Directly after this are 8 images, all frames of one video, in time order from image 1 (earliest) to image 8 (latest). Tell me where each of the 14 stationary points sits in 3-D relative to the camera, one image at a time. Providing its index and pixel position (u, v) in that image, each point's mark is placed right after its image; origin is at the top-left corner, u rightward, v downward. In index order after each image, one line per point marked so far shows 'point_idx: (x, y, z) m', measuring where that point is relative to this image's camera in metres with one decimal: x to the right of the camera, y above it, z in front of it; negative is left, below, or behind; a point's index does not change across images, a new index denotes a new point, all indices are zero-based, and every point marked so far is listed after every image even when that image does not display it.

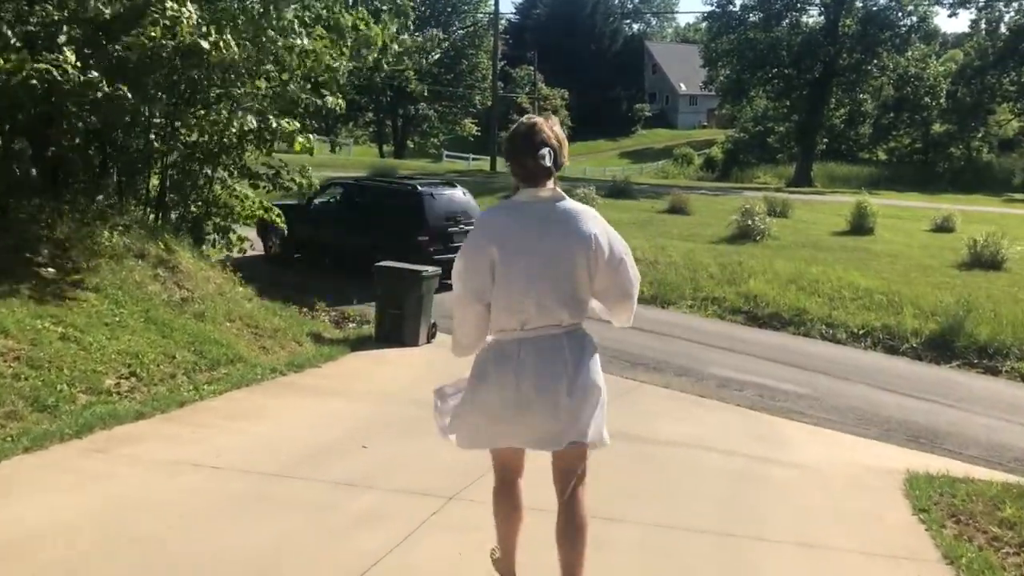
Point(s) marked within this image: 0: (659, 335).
0: (+2.0, -0.6, +12.7) m
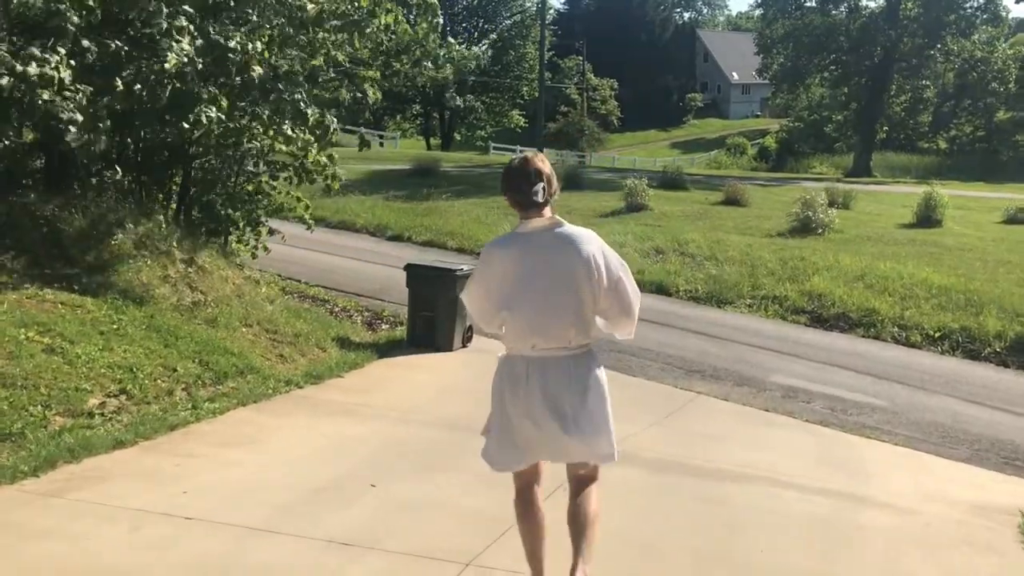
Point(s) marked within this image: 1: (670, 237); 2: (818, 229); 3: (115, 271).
0: (+2.5, -0.6, +11.7) m
1: (+2.9, +0.9, +17.7) m
2: (+6.1, +1.2, +19.2) m
3: (-3.4, +0.1, +8.2) m
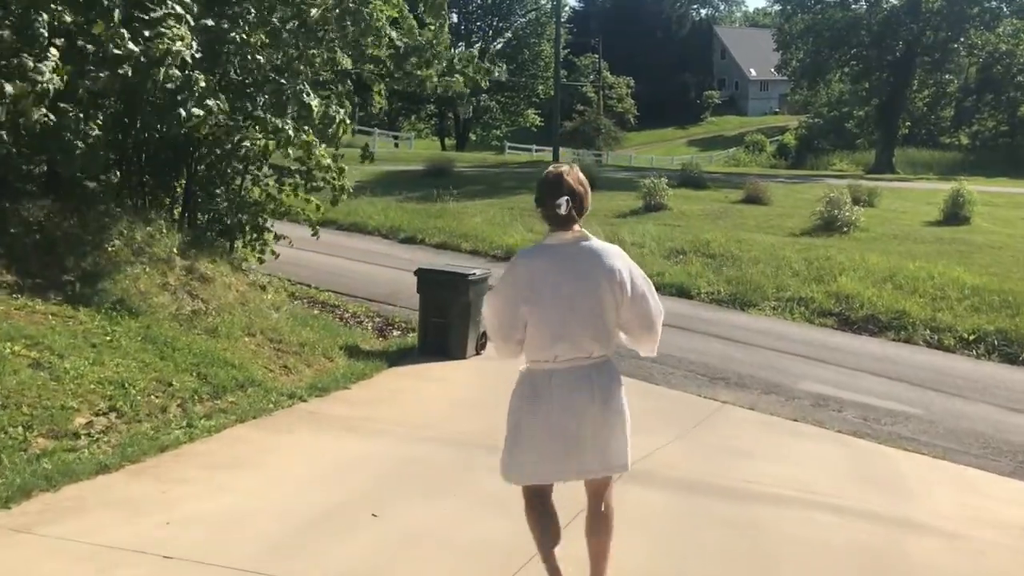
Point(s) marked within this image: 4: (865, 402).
0: (+2.7, -0.7, +11.2) m
1: (+3.2, +0.9, +17.2) m
2: (+6.5, +1.2, +18.7) m
3: (-3.3, +0.1, +7.8) m
4: (+3.4, -1.1, +9.3) m
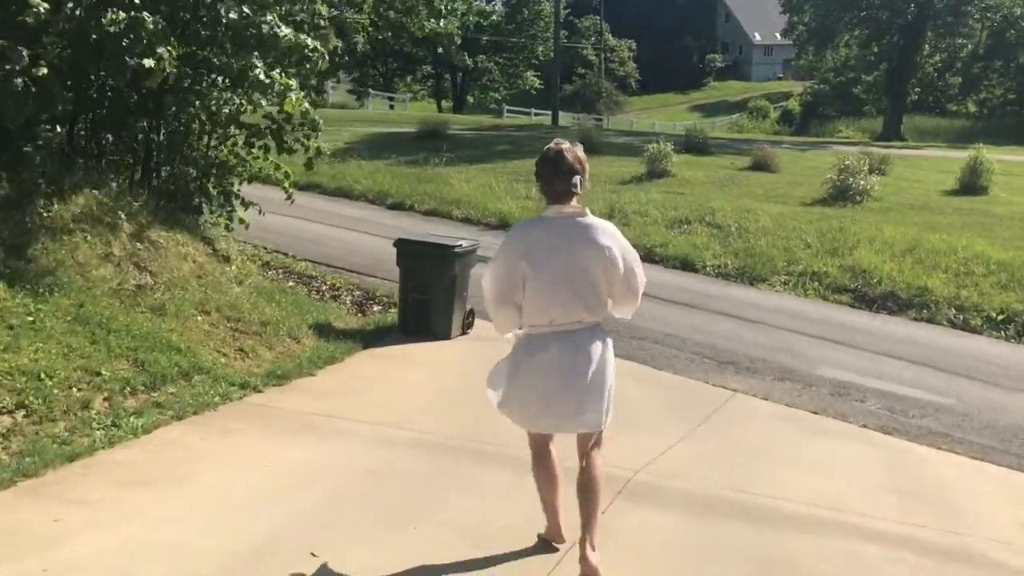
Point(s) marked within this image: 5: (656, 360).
0: (+2.6, -0.4, +10.3) m
1: (+3.1, +1.4, +16.2) m
2: (+6.4, +1.7, +17.7) m
3: (-3.4, +0.3, +6.9) m
4: (+3.3, -0.9, +8.4) m
5: (+1.3, -0.7, +8.8) m
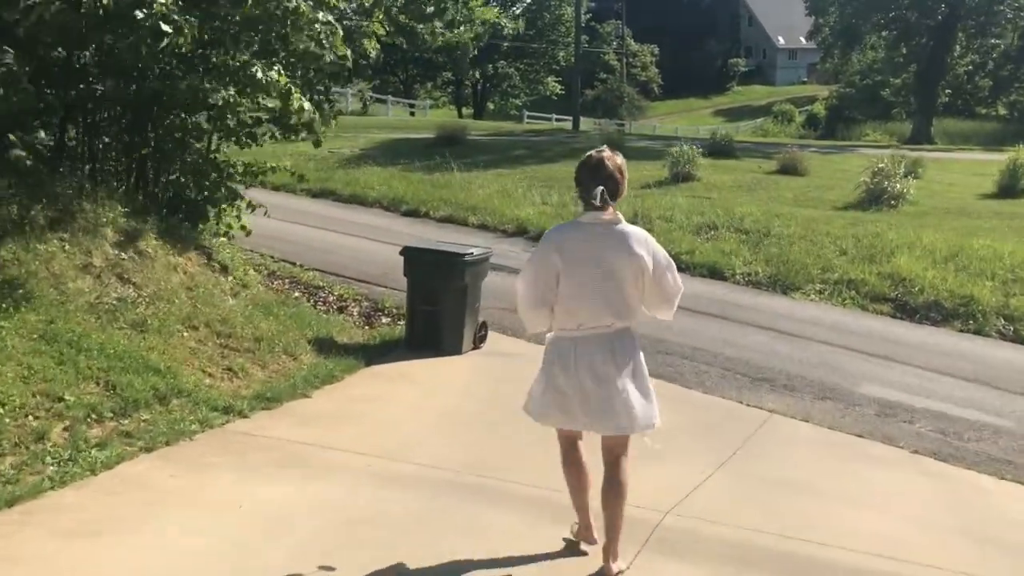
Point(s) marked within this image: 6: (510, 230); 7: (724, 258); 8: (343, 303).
0: (+2.8, -0.5, +9.6) m
1: (+3.4, +1.3, +15.5) m
2: (+6.7, +1.6, +16.9) m
3: (-3.3, +0.2, +6.3) m
4: (+3.4, -1.0, +7.7) m
5: (+1.5, -0.8, +8.2) m
6: (0.0, +0.9, +14.6) m
7: (+2.8, +0.4, +12.6) m
8: (-1.8, -0.2, +10.1) m
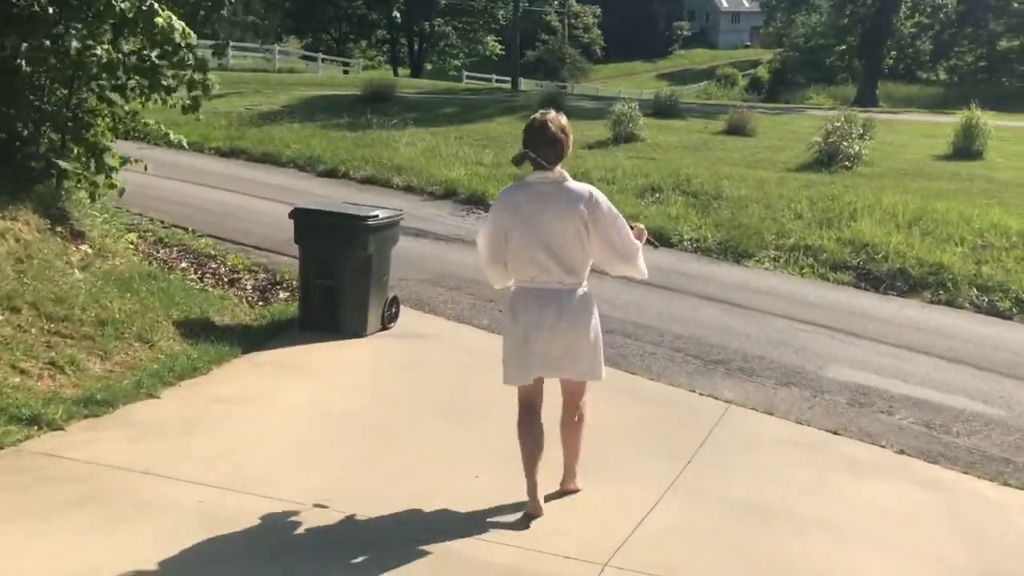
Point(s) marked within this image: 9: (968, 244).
0: (+2.0, -0.2, +8.5) m
1: (+2.4, +1.8, +14.4) m
2: (+5.5, +2.1, +16.0) m
3: (-3.8, +0.3, +4.9) m
4: (+2.8, -0.8, +6.6) m
5: (+0.8, -0.5, +7.0) m
6: (-1.0, +1.3, +13.3) m
7: (+1.9, +0.8, +11.4) m
8: (-2.5, +0.1, +8.7) m
9: (+5.0, +0.5, +10.5) m
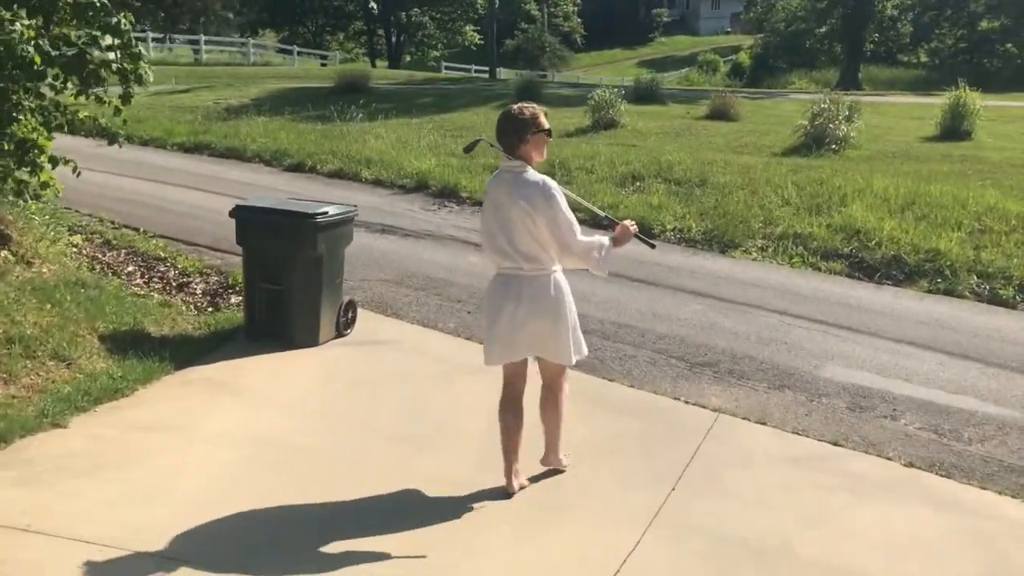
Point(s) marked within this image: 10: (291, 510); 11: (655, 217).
0: (+1.8, -0.2, +7.9) m
1: (+2.0, +1.9, +13.8) m
2: (+5.1, +2.3, +15.4) m
3: (-4.0, +0.2, +4.2) m
4: (+2.6, -0.7, +6.1) m
5: (+0.6, -0.5, +6.4) m
6: (-1.4, +1.4, +12.6) m
7: (+1.6, +0.9, +10.8) m
8: (-2.8, +0.1, +8.0) m
9: (+4.7, +0.6, +10.0) m
10: (-0.9, -0.8, +3.9) m
11: (+1.6, +0.8, +10.6) m
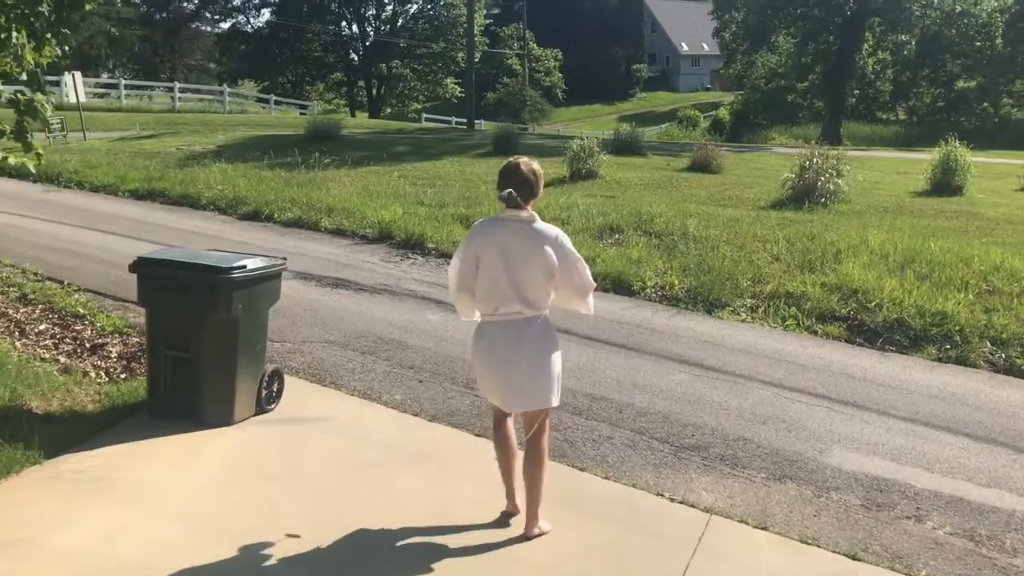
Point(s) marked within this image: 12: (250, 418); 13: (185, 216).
0: (+1.5, -0.6, +7.0) m
1: (+1.6, +1.1, +12.9) m
2: (+4.7, +1.4, +14.6) m
3: (-4.2, 0.0, +3.2) m
4: (+2.4, -1.1, +5.1) m
5: (+0.4, -0.9, +5.4) m
6: (-1.8, +0.6, +11.7) m
7: (+1.2, +0.2, +9.9) m
8: (-3.1, -0.4, +7.0) m
9: (+4.4, 0.0, +9.1) m
10: (-1.1, -1.0, +2.9) m
11: (+1.3, +0.1, +9.8) m
12: (-1.5, -0.7, +5.4) m
13: (-4.3, +0.9, +12.7) m
